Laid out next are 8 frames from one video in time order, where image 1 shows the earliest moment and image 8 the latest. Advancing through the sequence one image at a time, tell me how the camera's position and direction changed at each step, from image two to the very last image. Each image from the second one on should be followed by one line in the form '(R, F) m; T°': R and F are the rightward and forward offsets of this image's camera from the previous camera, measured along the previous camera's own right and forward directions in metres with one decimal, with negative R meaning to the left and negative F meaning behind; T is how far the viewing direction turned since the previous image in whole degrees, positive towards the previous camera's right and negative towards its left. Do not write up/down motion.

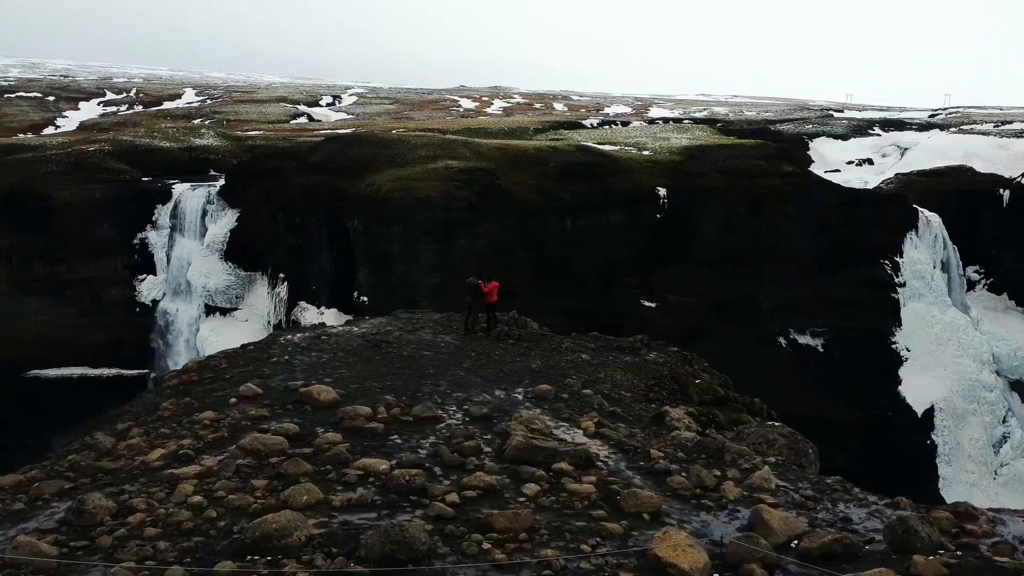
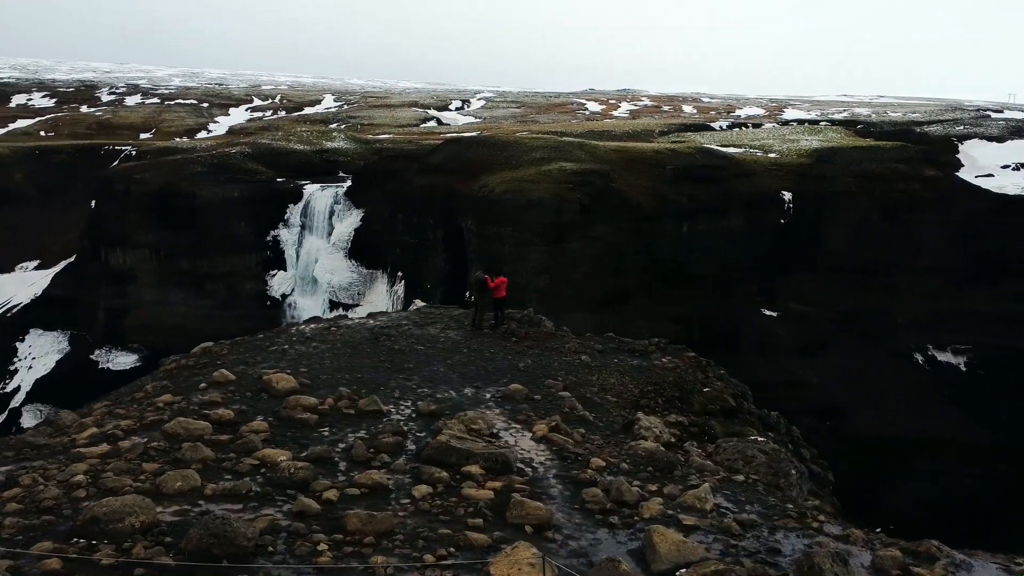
(+2.7, +1.0) m; -9°
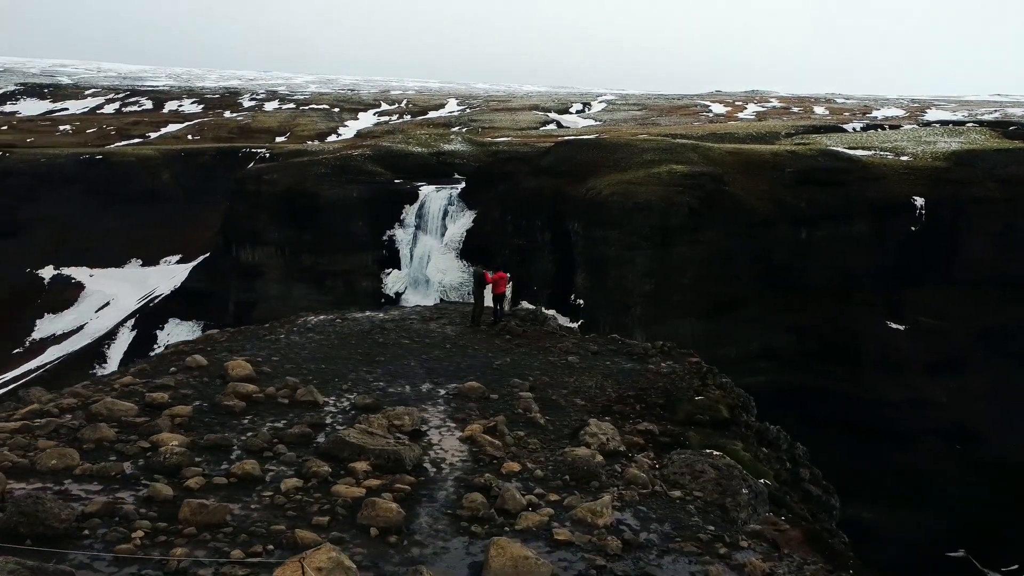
(+2.7, +0.9) m; -9°
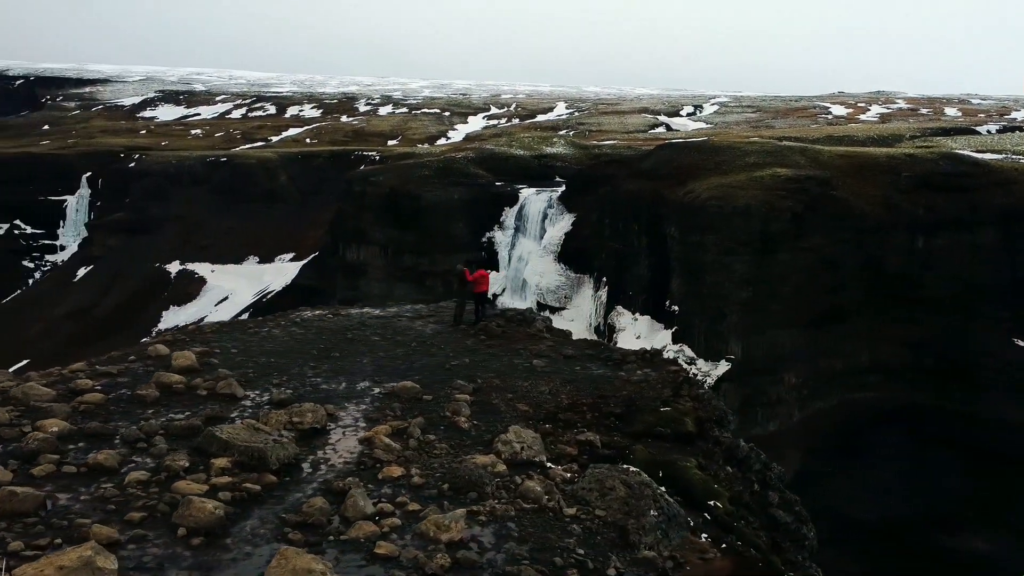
(+2.8, +0.9) m; -8°
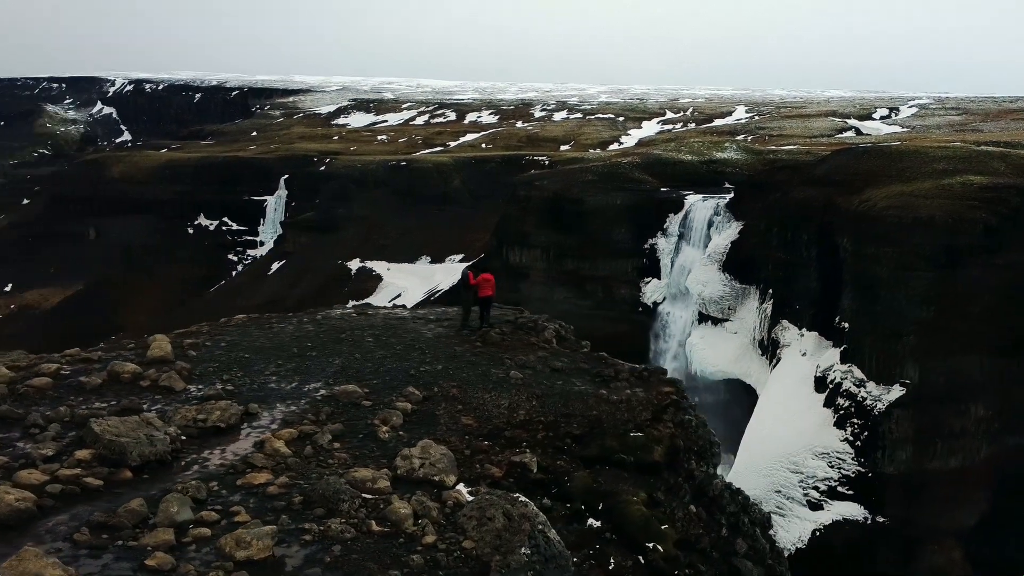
(+3.4, +1.3) m; -12°
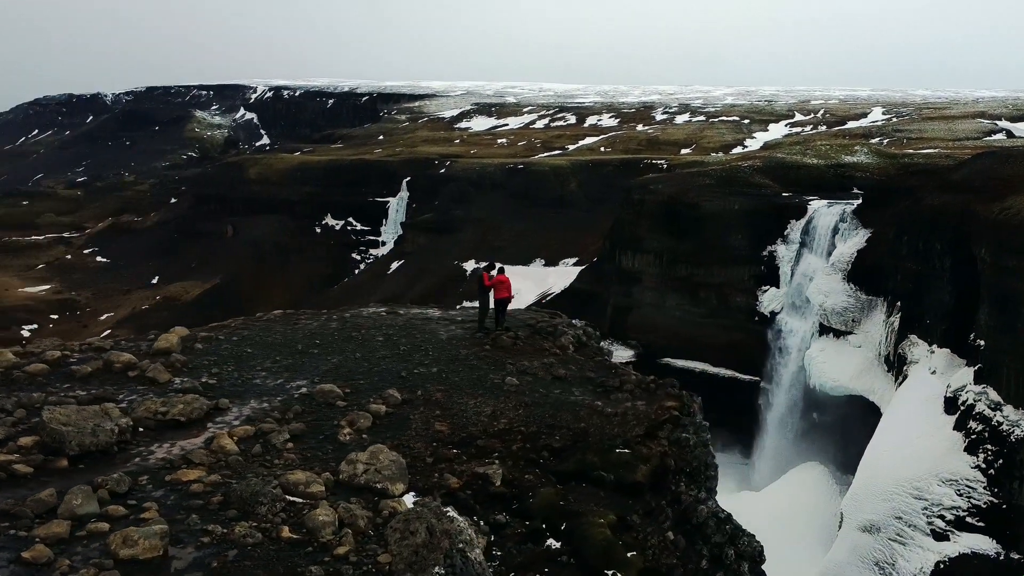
(+2.1, +0.8) m; -8°
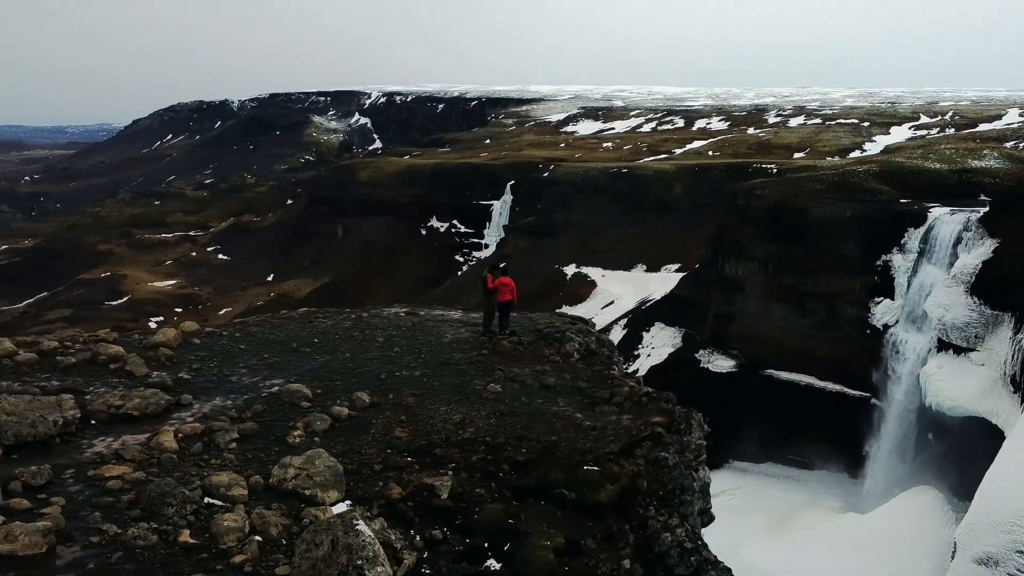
(+1.9, +0.8) m; -8°
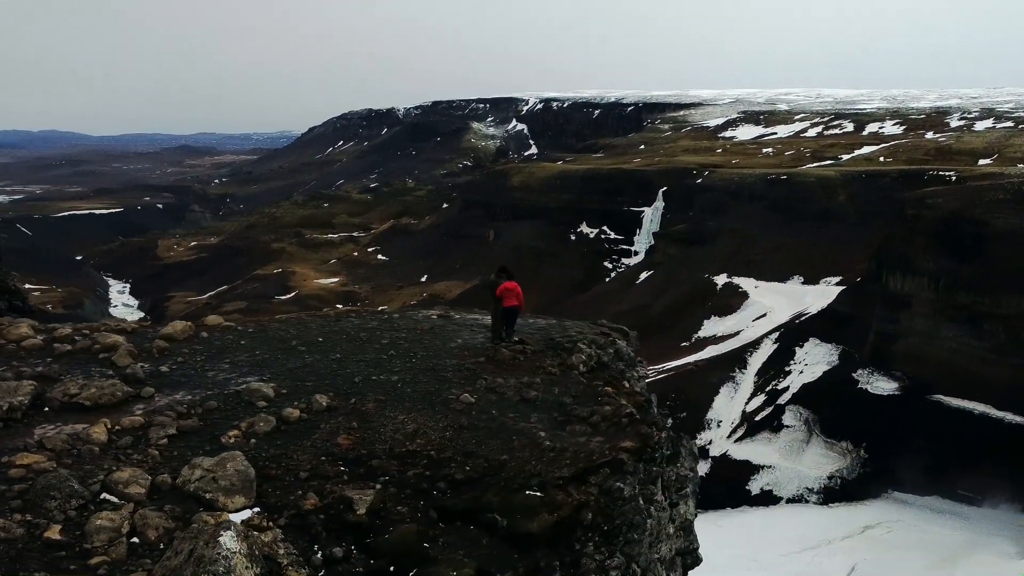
(+2.6, +1.2) m; -11°
